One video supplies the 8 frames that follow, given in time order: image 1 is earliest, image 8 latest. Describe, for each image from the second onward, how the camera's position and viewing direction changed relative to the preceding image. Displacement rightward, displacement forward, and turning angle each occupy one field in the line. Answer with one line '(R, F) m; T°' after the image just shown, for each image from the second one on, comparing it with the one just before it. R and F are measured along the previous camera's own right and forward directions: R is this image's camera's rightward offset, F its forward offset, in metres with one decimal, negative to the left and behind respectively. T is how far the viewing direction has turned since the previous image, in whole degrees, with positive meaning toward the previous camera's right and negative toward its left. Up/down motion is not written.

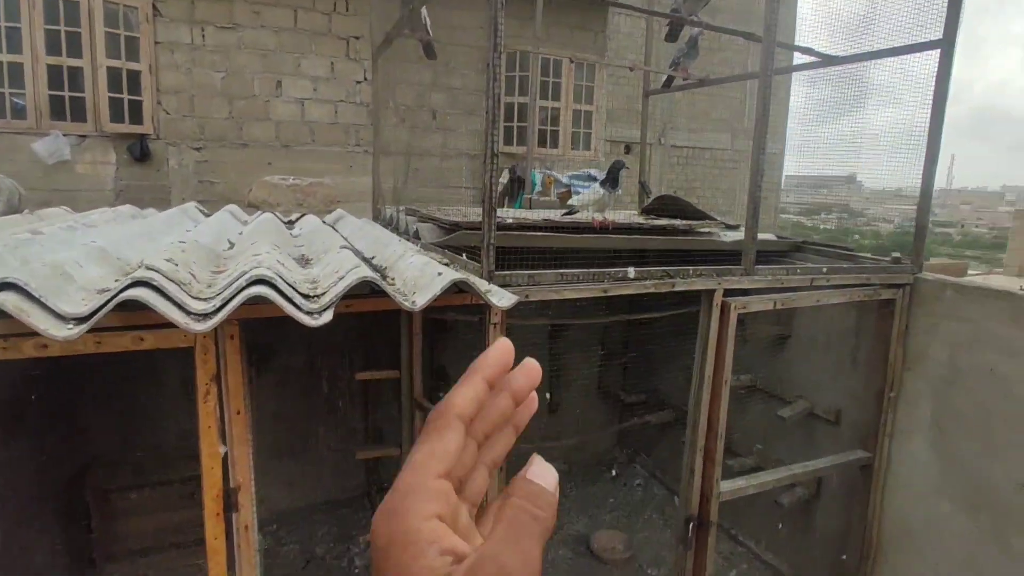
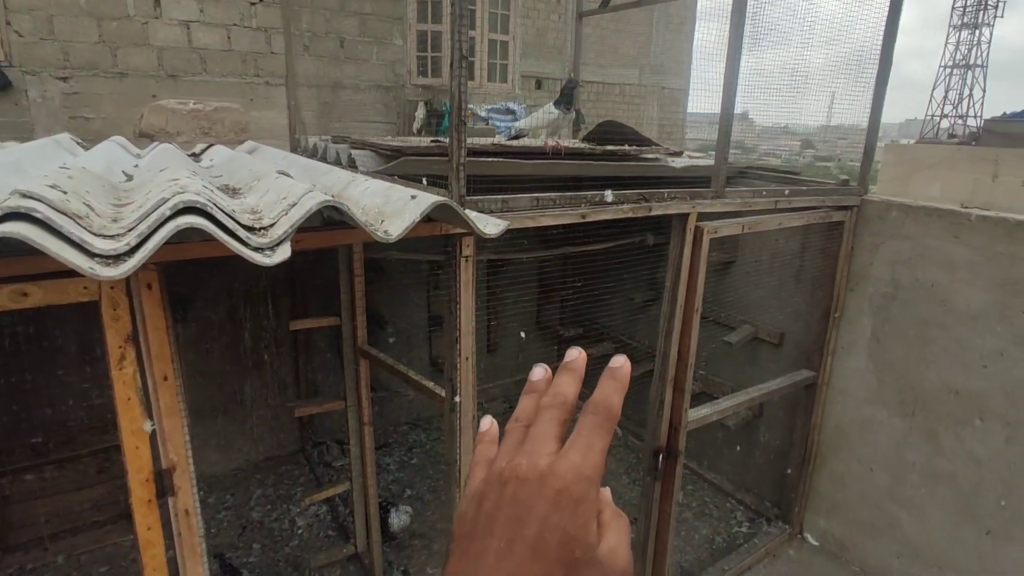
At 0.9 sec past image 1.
(-0.2, +0.2) m; +8°
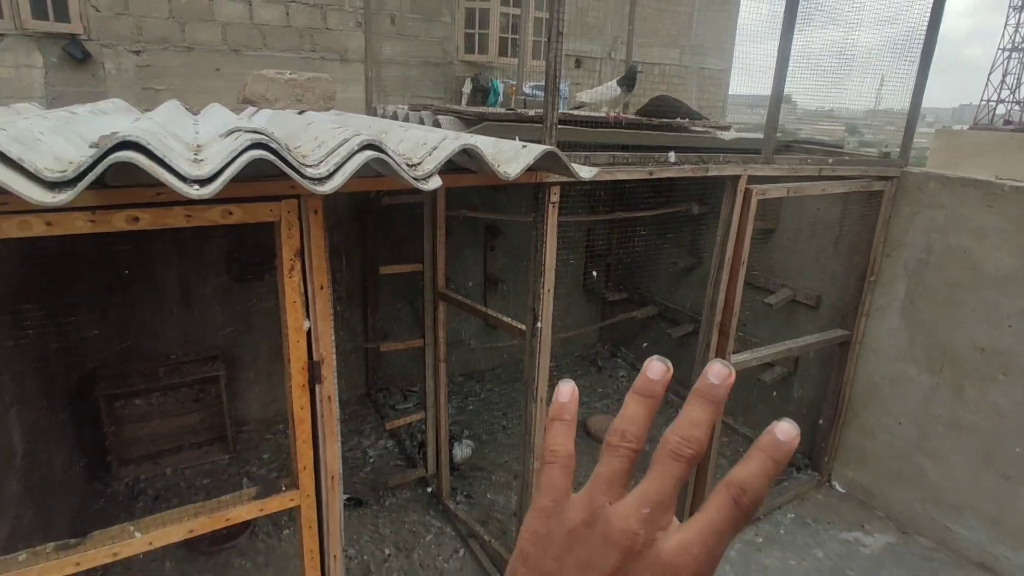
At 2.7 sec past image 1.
(-0.1, -0.3) m; -3°
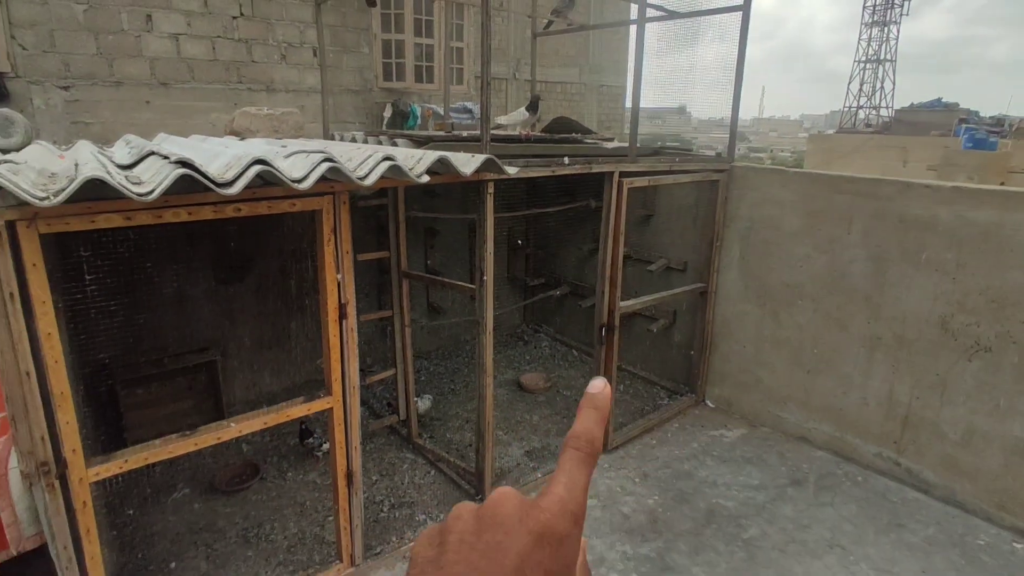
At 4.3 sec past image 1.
(-0.2, -0.9) m; +8°
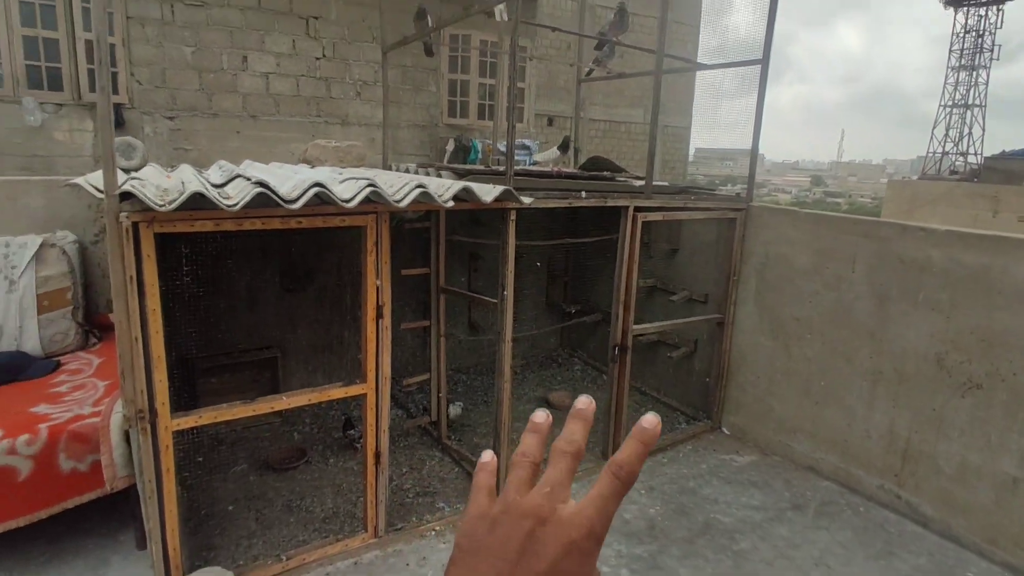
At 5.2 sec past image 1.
(+0.2, -0.4) m; -6°
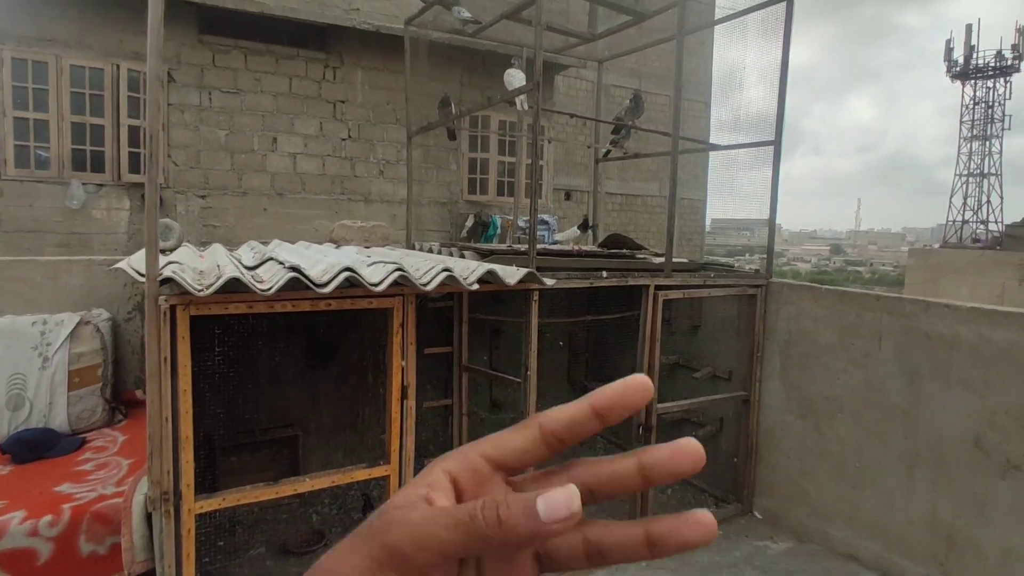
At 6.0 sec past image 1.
(0.0, 0.0) m; -2°
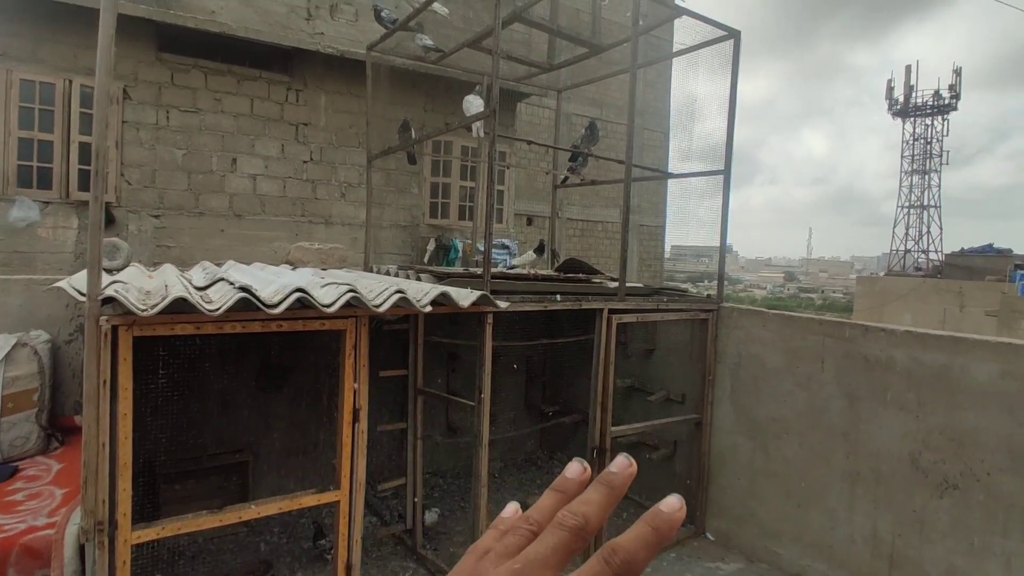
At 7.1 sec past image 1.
(0.0, 0.0) m; +4°
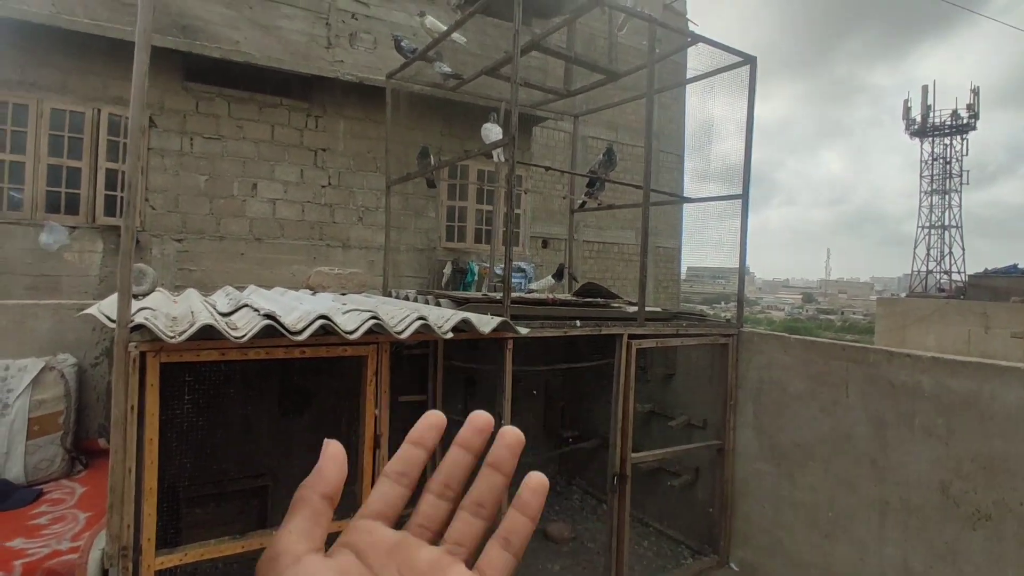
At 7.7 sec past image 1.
(0.0, 0.0) m; -1°
